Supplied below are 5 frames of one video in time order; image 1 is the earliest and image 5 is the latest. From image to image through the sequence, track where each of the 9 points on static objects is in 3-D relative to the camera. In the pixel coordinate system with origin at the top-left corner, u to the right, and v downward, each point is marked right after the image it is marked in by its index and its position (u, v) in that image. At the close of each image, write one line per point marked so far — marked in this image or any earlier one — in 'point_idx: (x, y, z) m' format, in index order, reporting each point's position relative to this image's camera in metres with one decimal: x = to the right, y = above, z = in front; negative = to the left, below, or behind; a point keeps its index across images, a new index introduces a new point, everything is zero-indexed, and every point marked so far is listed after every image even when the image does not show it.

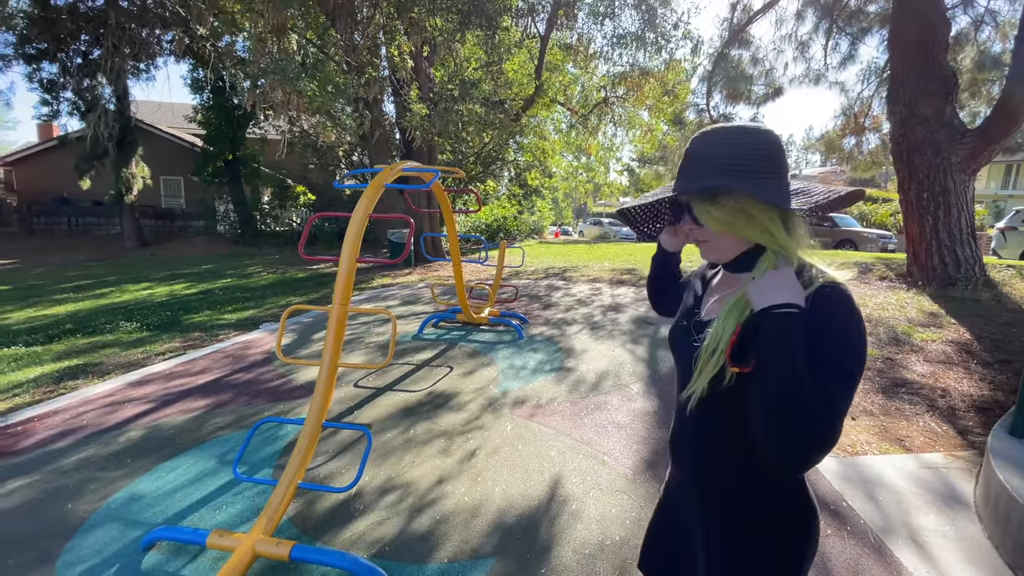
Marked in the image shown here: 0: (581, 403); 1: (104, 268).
0: (+0.6, -0.9, +3.7) m
1: (-11.3, +0.5, +13.2) m
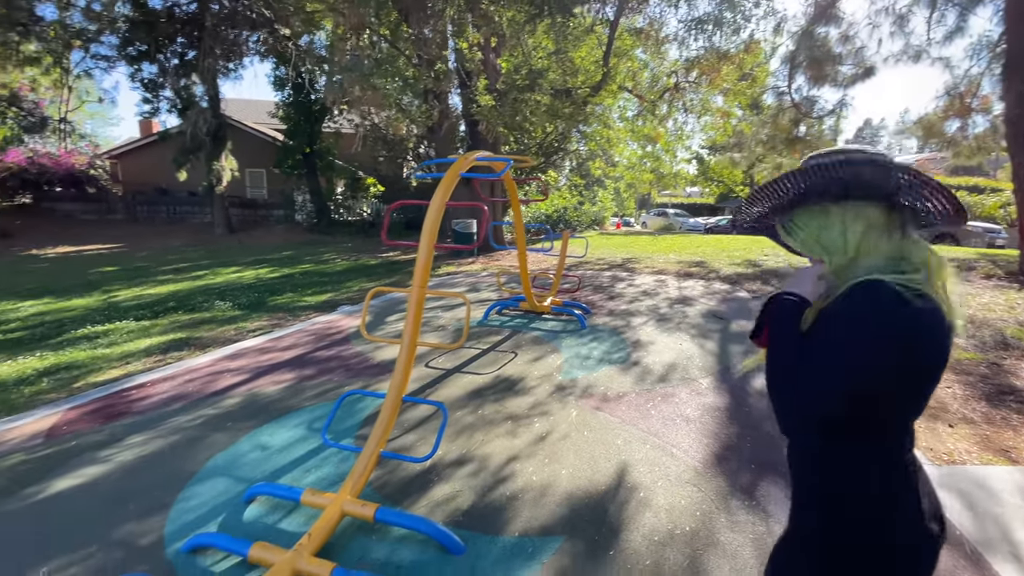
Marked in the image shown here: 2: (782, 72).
0: (+1.1, -0.8, +3.7) m
1: (-9.5, +1.1, +14.5) m
2: (+4.8, +4.0, +8.6) m
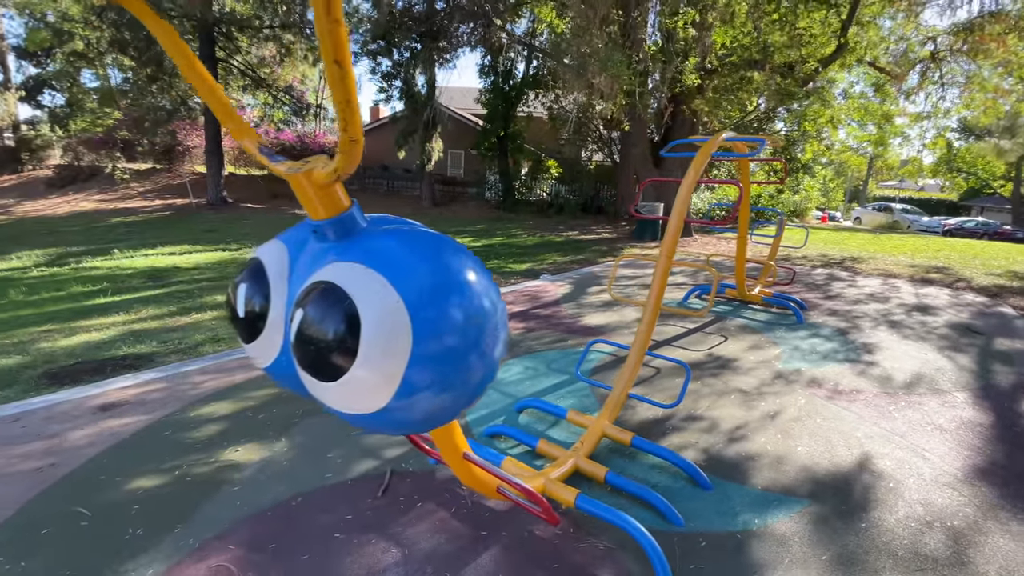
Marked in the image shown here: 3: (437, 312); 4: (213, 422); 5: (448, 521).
0: (+2.7, -0.8, +3.5) m
1: (-3.6, +2.4, +17.0) m
2: (+8.3, +3.7, +6.8) m
3: (-0.2, 0.0, +1.0) m
4: (-1.7, -0.8, +2.8) m
5: (-0.3, -1.0, +2.1) m
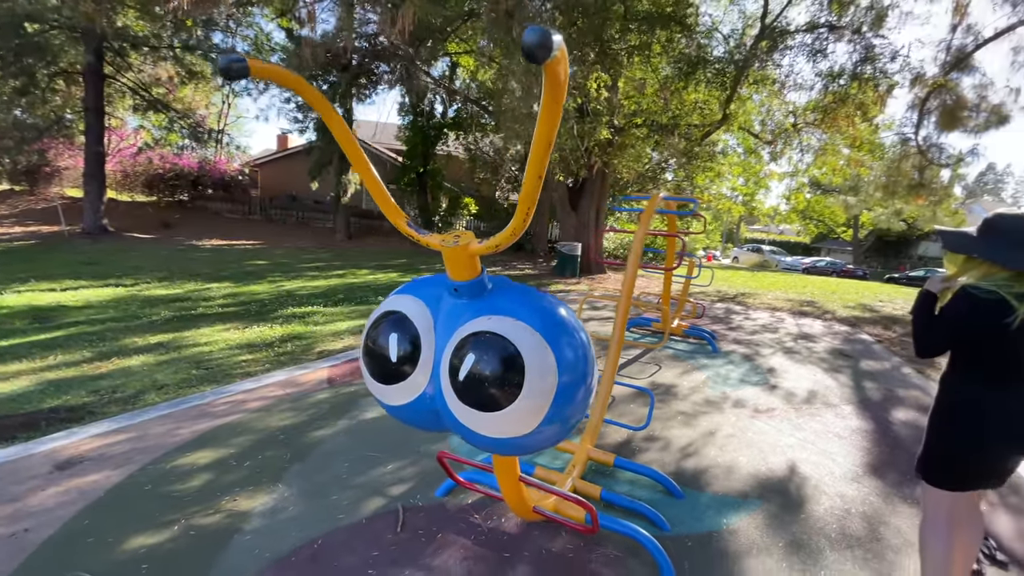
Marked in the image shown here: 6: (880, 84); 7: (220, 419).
0: (+2.5, -1.1, +4.2) m
1: (-6.3, +1.1, +16.4) m
2: (+7.3, +3.1, +8.8) m
3: (+0.1, -0.2, +1.3) m
4: (-1.7, -1.0, +2.6) m
5: (-0.2, -1.2, +2.2) m
6: (+6.5, +3.6, +8.5) m
7: (-2.0, -0.9, +3.3) m
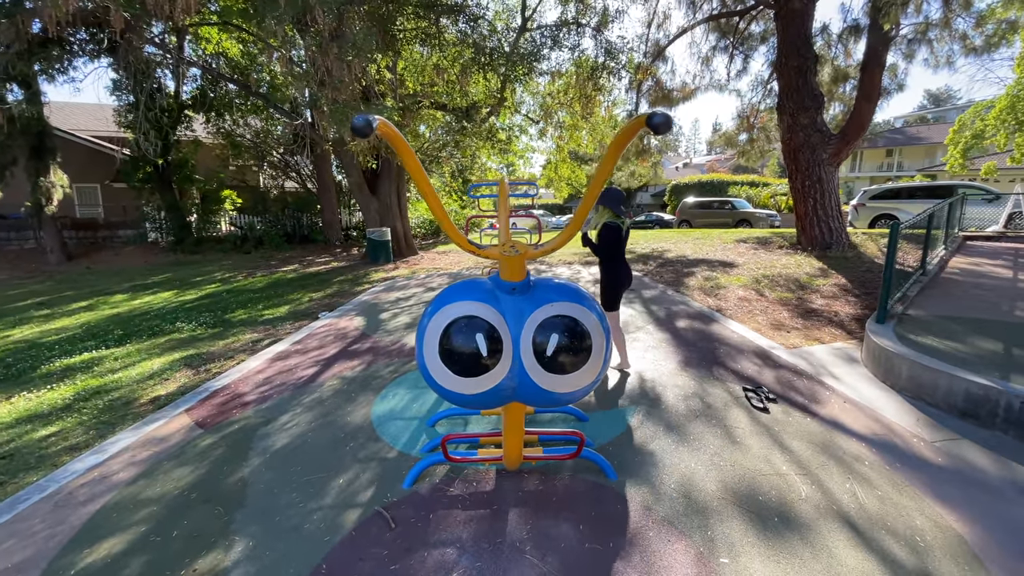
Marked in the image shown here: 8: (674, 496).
0: (+1.3, -0.6, +5.4) m
1: (-12.1, +0.1, +12.6) m
2: (+2.9, +4.5, +11.2) m
3: (+0.3, -0.1, +1.7) m
4: (-1.8, -1.3, +2.2) m
5: (-0.3, -1.2, +2.5) m
6: (+2.3, +4.8, +10.6) m
7: (-2.4, -1.2, +2.7) m
8: (+0.9, -1.2, +2.7) m
